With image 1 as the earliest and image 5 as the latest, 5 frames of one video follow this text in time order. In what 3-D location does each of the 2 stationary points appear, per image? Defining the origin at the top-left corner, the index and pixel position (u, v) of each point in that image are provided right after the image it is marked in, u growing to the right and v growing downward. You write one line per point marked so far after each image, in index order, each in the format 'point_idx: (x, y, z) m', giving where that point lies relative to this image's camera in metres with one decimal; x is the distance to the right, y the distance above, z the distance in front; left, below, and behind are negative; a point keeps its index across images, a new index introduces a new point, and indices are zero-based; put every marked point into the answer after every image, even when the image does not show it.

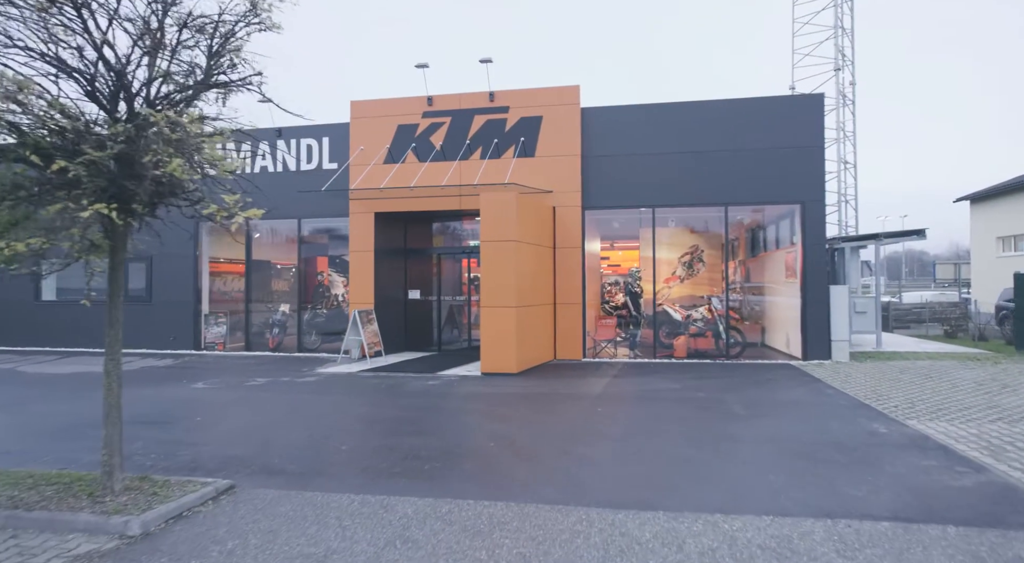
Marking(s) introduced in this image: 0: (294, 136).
0: (-5.3, +3.5, +16.7) m
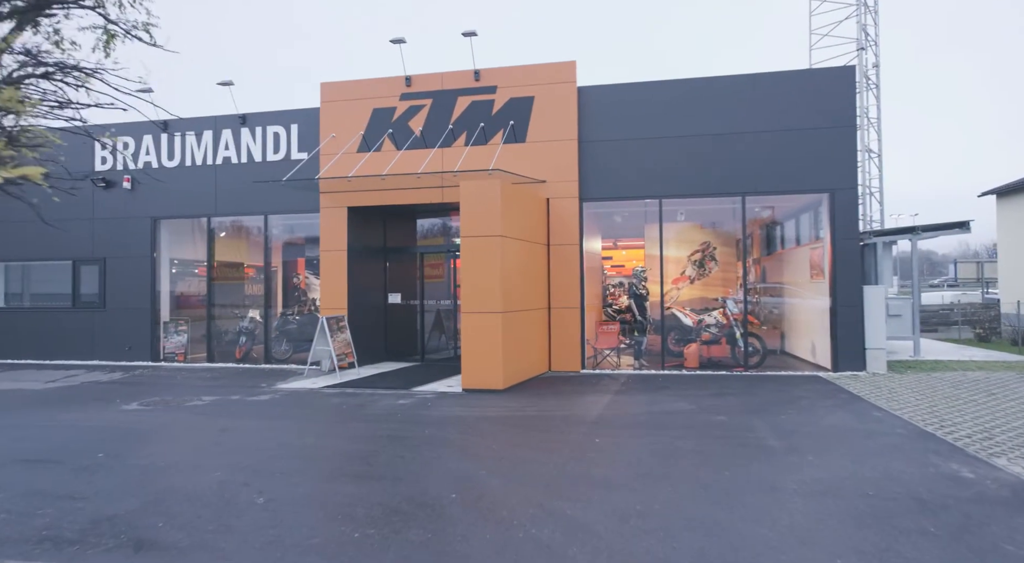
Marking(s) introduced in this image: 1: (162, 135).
0: (-5.5, +3.5, +15.0) m
1: (-8.0, +3.3, +15.6) m
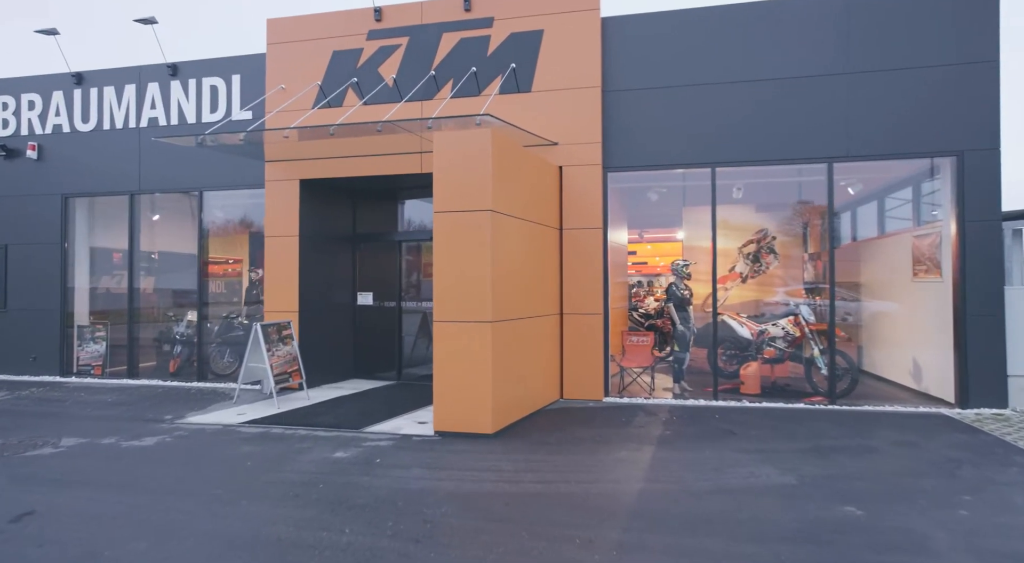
0: (-5.5, +3.6, +11.8) m
1: (-7.9, +3.4, +12.4) m
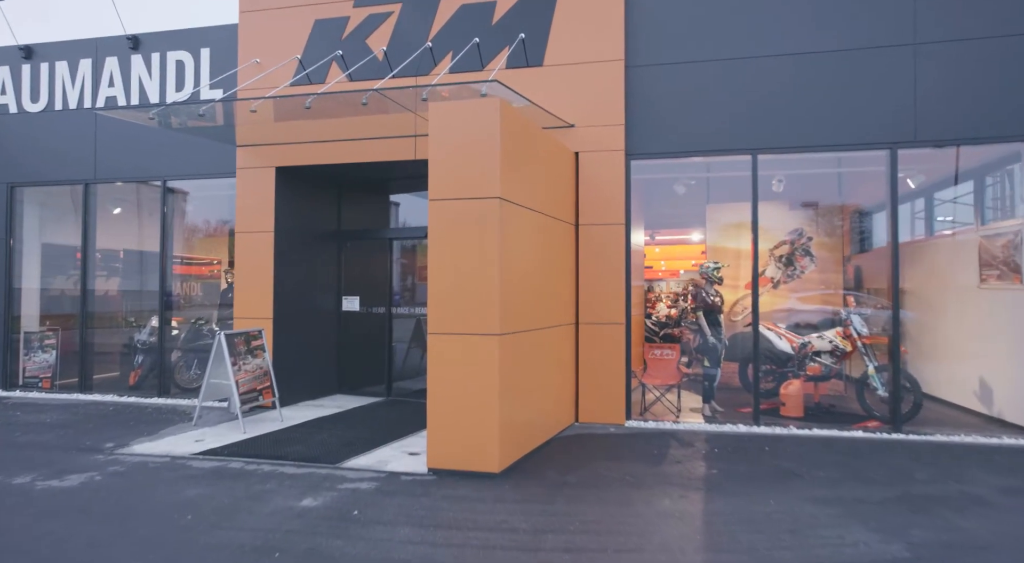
0: (-5.4, +3.5, +10.4) m
1: (-7.8, +3.4, +11.0) m
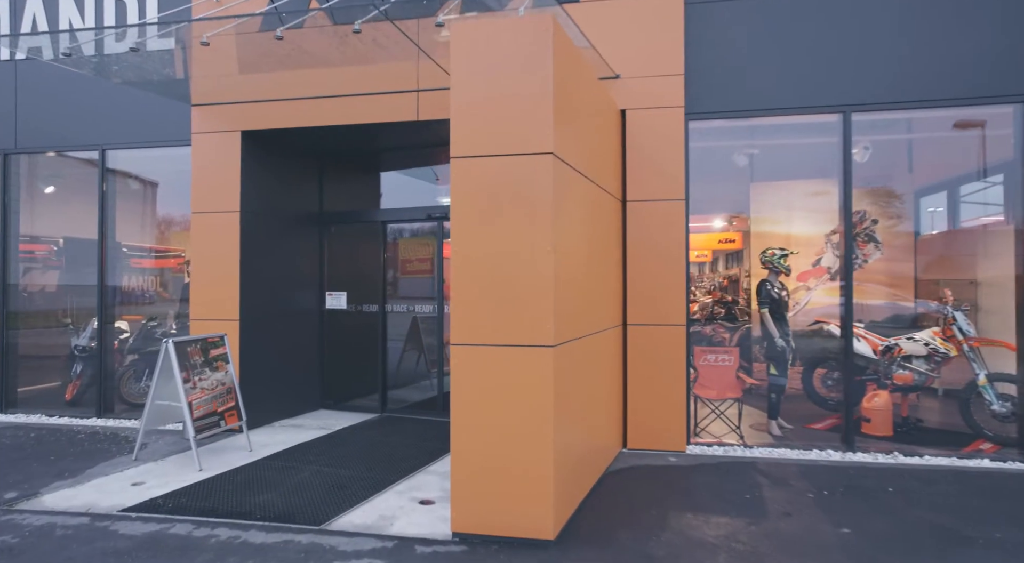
0: (-5.1, +3.6, +8.4) m
1: (-7.6, +3.5, +8.9) m
